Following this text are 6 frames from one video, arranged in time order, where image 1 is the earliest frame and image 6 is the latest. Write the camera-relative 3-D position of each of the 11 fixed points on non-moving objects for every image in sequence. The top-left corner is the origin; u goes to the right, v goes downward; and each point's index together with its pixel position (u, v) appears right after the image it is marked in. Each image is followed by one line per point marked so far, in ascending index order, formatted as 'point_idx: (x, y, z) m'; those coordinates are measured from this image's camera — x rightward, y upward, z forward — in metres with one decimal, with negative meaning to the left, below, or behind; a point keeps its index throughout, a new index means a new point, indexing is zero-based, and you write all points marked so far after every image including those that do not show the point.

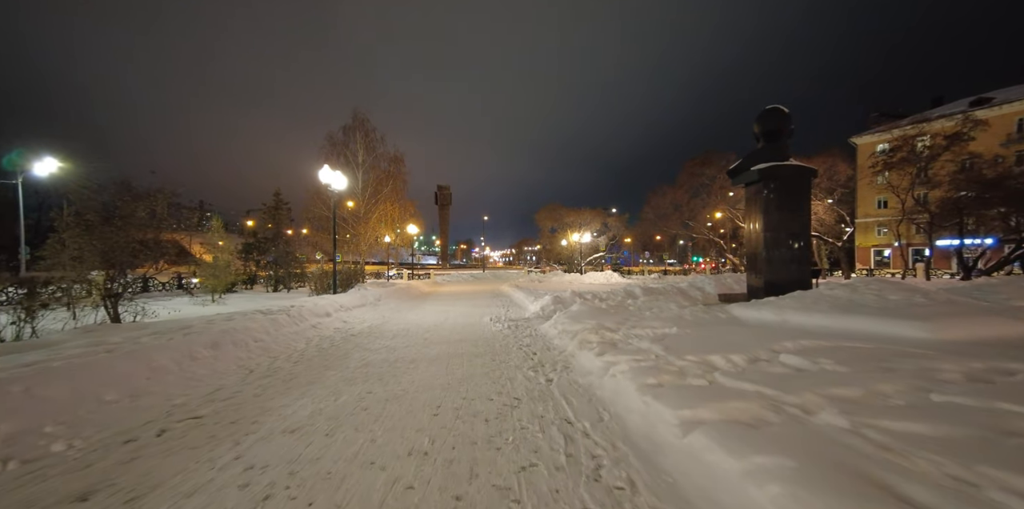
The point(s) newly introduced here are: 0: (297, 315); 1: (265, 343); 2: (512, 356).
0: (-5.0, -1.5, +8.0) m
1: (-4.3, -1.5, +5.9) m
2: (0.0, -1.7, +5.7) m
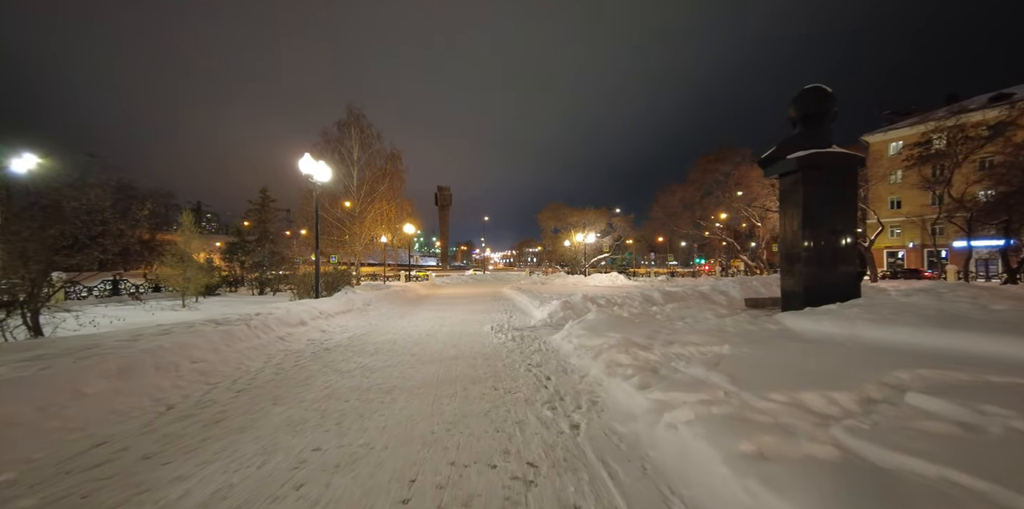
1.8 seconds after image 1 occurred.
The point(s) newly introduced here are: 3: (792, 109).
0: (-4.9, -1.4, +6.7) m
1: (-4.2, -1.5, +4.6) m
2: (+0.1, -1.7, +4.5) m
3: (+7.7, +4.0, +9.3) m
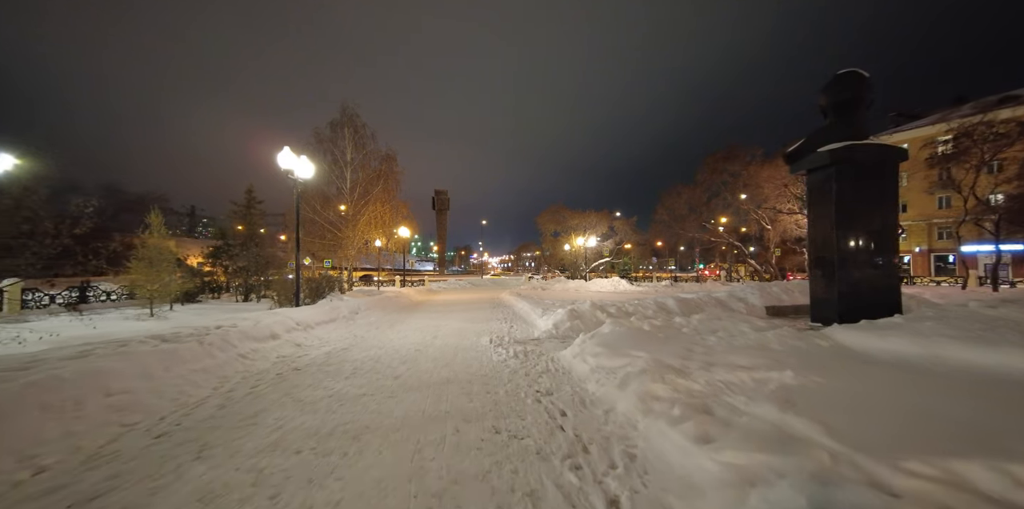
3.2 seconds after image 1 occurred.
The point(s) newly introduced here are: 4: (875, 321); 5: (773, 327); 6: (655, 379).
0: (-4.9, -1.5, +5.7) m
1: (-4.1, -1.5, +3.6) m
2: (+0.2, -1.7, +3.5) m
3: (+7.7, +3.9, +8.5) m
4: (+8.3, -1.6, +7.7) m
5: (+4.4, -1.2, +5.7) m
6: (+1.6, -1.4, +3.8) m
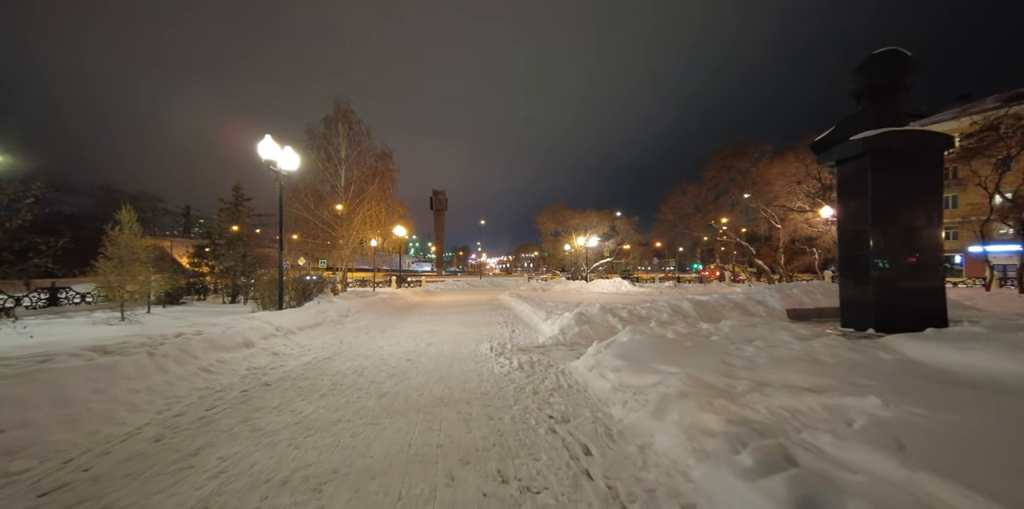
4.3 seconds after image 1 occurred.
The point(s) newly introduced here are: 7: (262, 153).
0: (-4.8, -1.5, +4.9) m
1: (-4.0, -1.5, +2.8) m
2: (+0.2, -1.7, +2.7) m
3: (+7.7, +4.0, +7.7) m
4: (+8.3, -1.6, +7.0) m
5: (+4.5, -1.2, +5.0) m
6: (+1.7, -1.3, +3.0) m
7: (-6.6, +2.7, +9.1) m
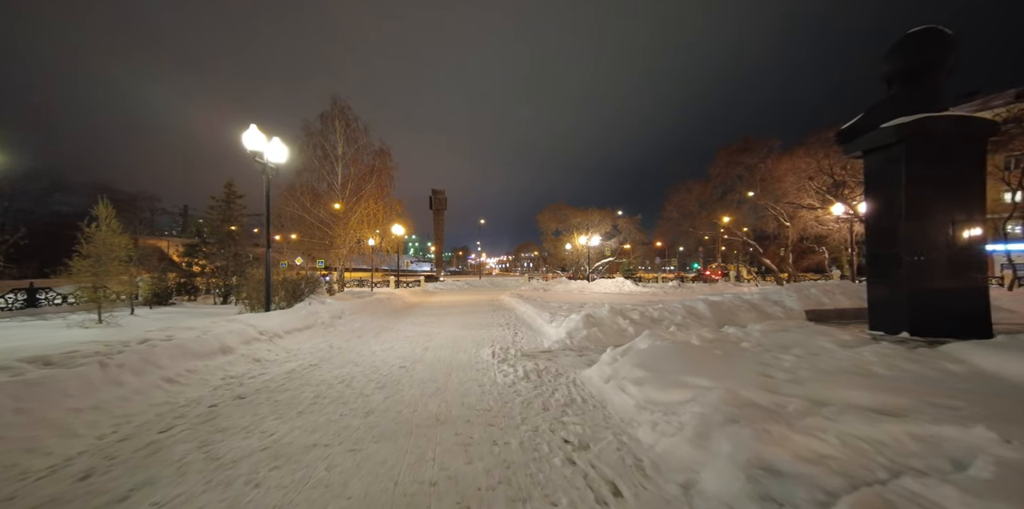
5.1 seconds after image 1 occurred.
0: (-4.7, -1.4, +4.3) m
1: (-4.0, -1.4, +2.2) m
2: (+0.3, -1.6, +2.1) m
3: (+7.8, +4.0, +7.2) m
4: (+8.4, -1.5, +6.4) m
5: (+4.5, -1.1, +4.4) m
6: (+1.7, -1.3, +2.4) m
7: (-6.6, +2.7, +8.5) m
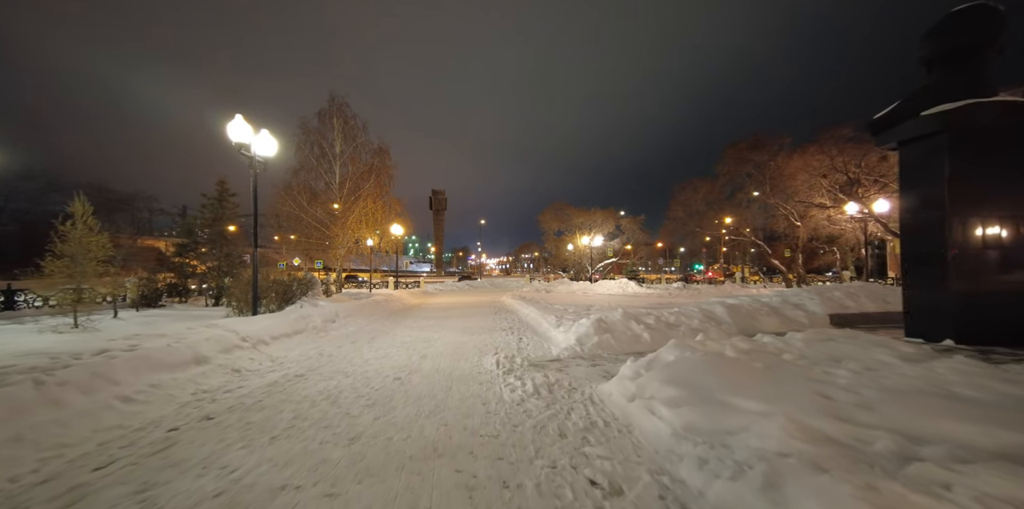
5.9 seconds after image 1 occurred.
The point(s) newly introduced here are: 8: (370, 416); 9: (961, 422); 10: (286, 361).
0: (-4.6, -1.4, +3.7) m
1: (-3.9, -1.4, +1.6) m
2: (+0.4, -1.6, +1.5) m
3: (+7.9, +4.0, +6.6) m
4: (+8.5, -1.5, +5.8) m
5: (+4.6, -1.1, +3.8) m
6: (+1.8, -1.3, +1.9) m
7: (-6.4, +2.8, +7.9) m
8: (-1.6, -1.8, +3.9) m
9: (+3.3, -1.2, +2.5) m
10: (-4.1, -1.9, +6.2) m
